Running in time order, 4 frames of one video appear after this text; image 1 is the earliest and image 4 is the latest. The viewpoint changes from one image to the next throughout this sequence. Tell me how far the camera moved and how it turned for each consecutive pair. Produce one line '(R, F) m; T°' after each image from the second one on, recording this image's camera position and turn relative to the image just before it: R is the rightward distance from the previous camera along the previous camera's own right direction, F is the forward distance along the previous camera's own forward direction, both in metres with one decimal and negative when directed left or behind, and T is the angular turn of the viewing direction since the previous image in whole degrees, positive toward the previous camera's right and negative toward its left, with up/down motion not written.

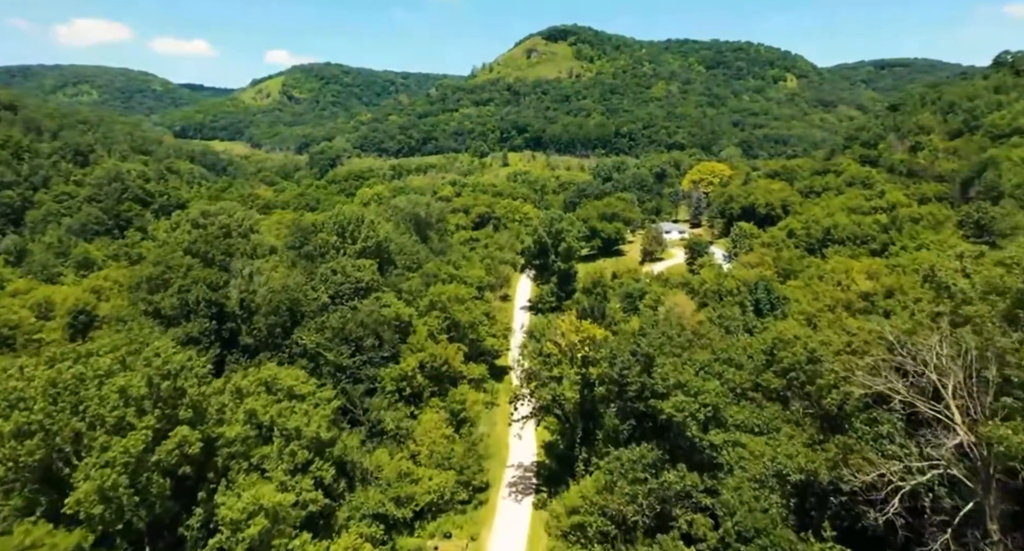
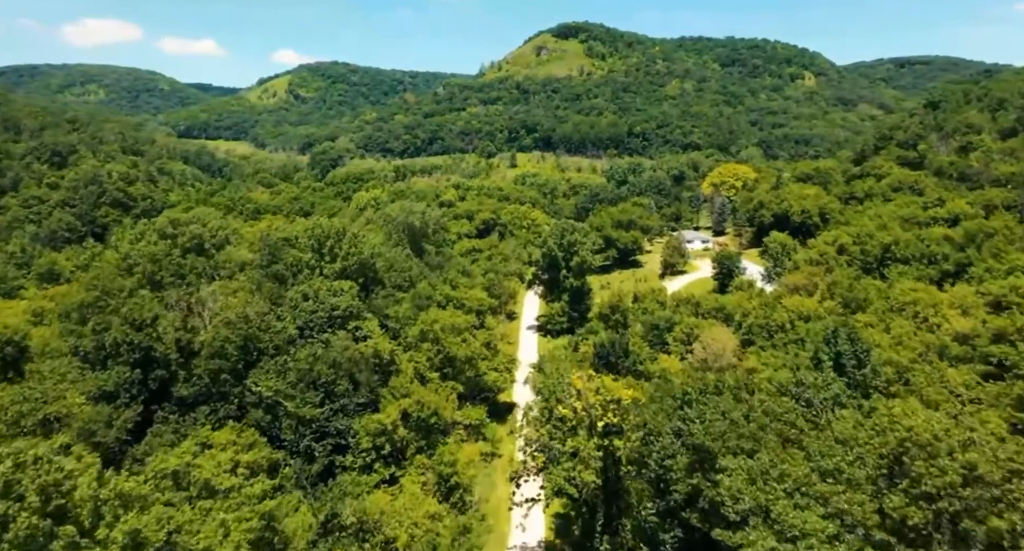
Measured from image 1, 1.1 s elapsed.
(+0.3, +9.8) m; -1°
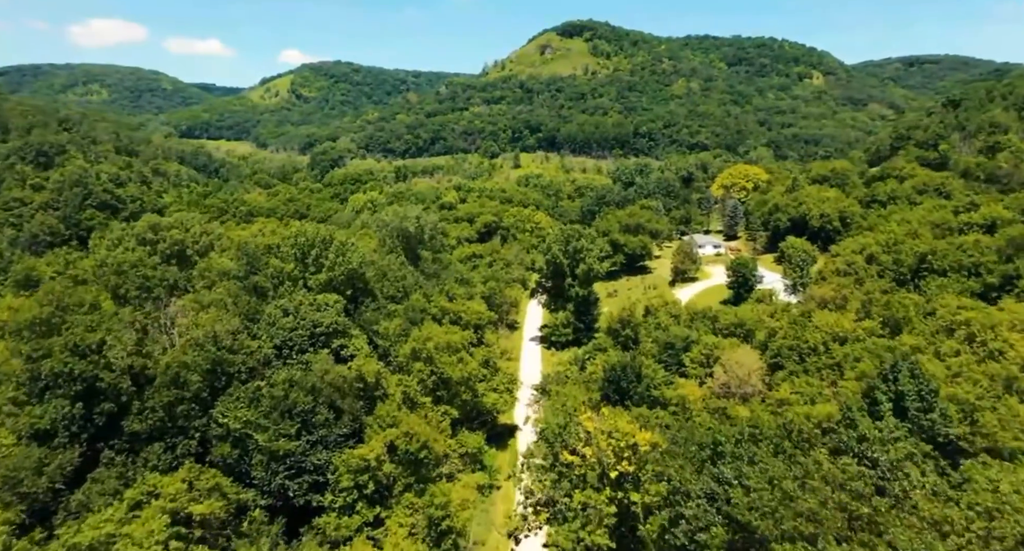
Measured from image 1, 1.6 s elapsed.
(+0.2, +4.9) m; 0°
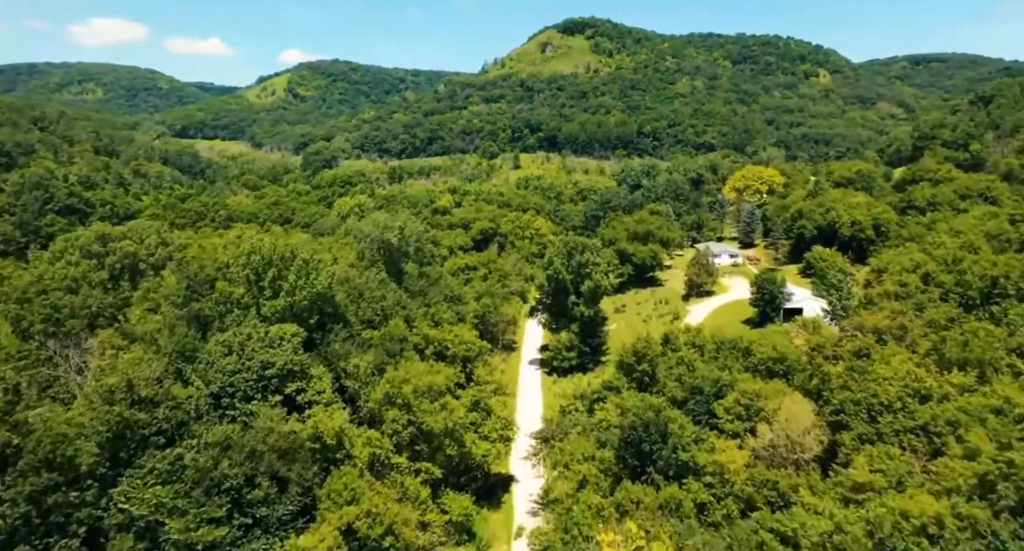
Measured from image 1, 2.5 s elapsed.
(+0.4, +8.6) m; 0°
